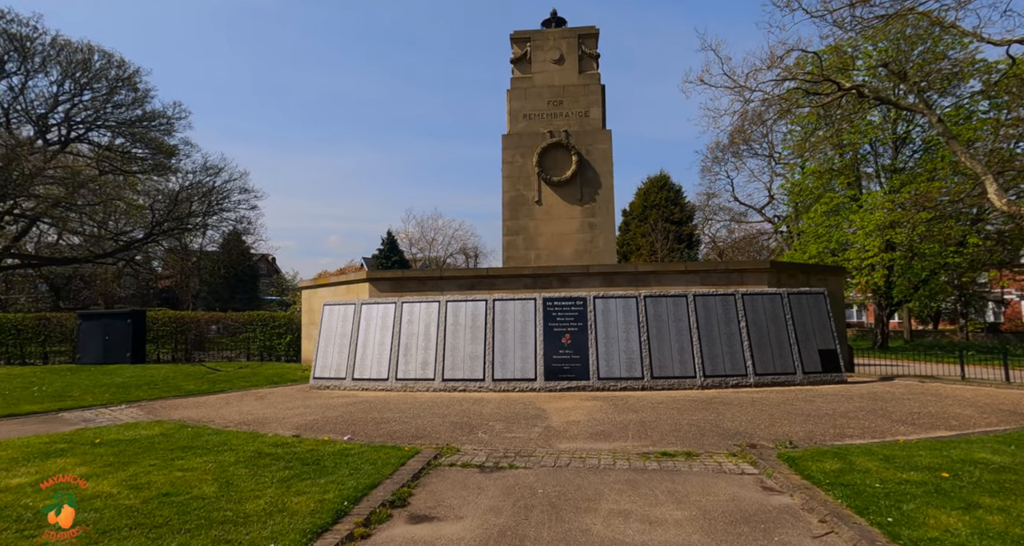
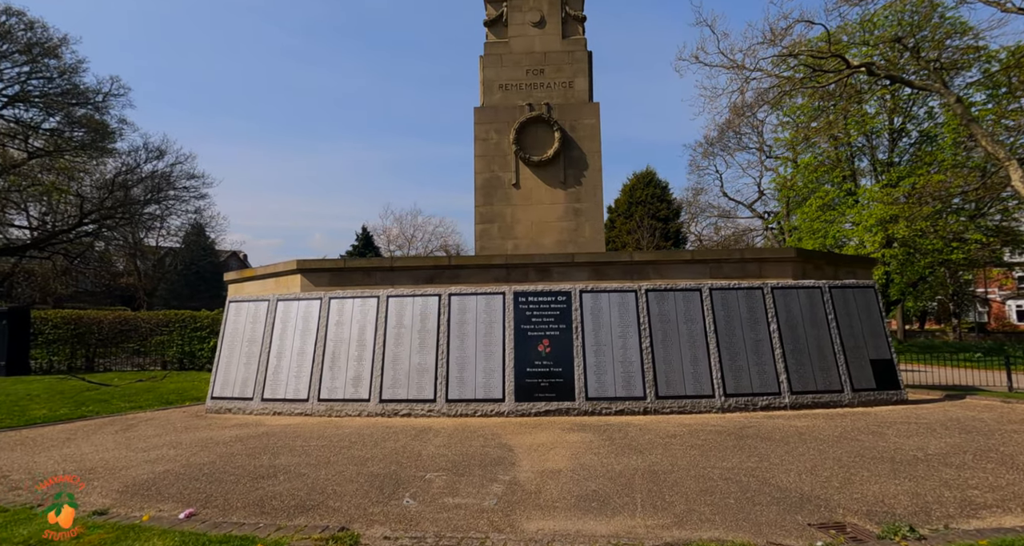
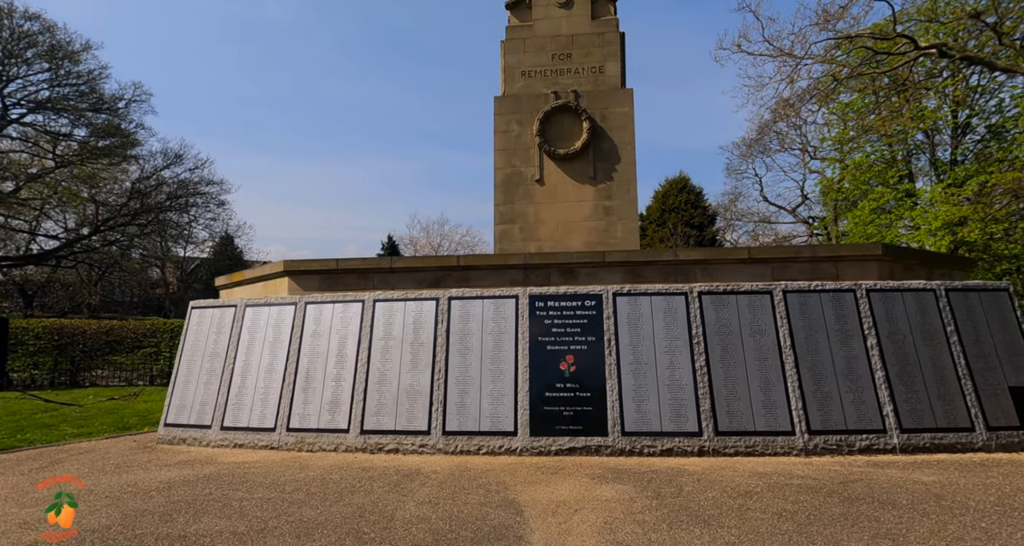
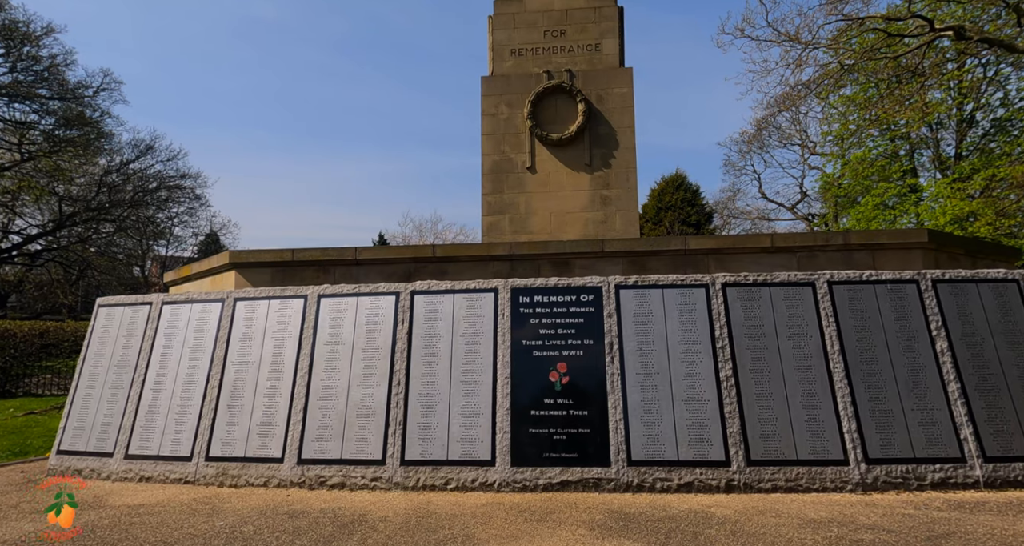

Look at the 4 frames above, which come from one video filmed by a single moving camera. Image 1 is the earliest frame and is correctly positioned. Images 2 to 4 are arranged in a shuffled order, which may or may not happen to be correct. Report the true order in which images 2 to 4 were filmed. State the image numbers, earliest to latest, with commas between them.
2, 3, 4
